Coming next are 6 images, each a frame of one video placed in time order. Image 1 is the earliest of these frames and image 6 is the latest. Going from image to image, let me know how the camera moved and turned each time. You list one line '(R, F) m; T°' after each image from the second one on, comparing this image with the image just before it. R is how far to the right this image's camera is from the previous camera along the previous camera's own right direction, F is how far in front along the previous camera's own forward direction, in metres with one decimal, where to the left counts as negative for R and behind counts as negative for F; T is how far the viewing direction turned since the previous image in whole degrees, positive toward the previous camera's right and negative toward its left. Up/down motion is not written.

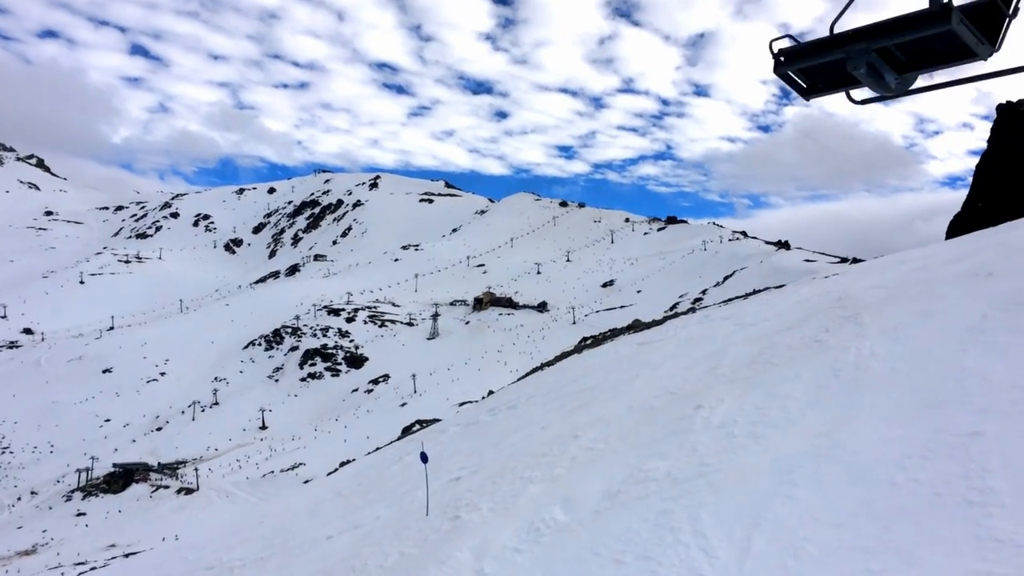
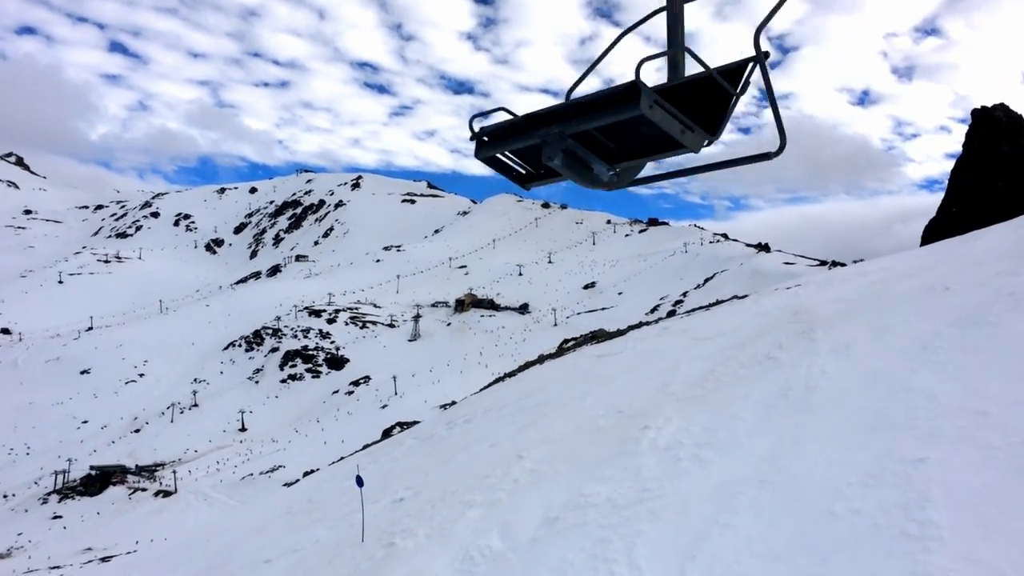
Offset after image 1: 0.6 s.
(+0.7, +0.2) m; +1°
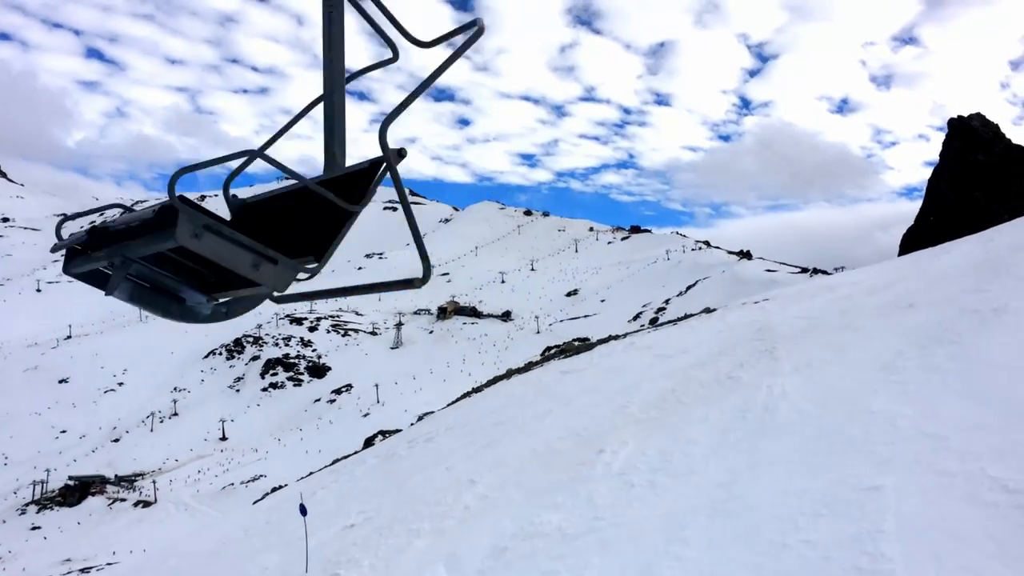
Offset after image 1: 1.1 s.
(+0.6, +0.2) m; +1°
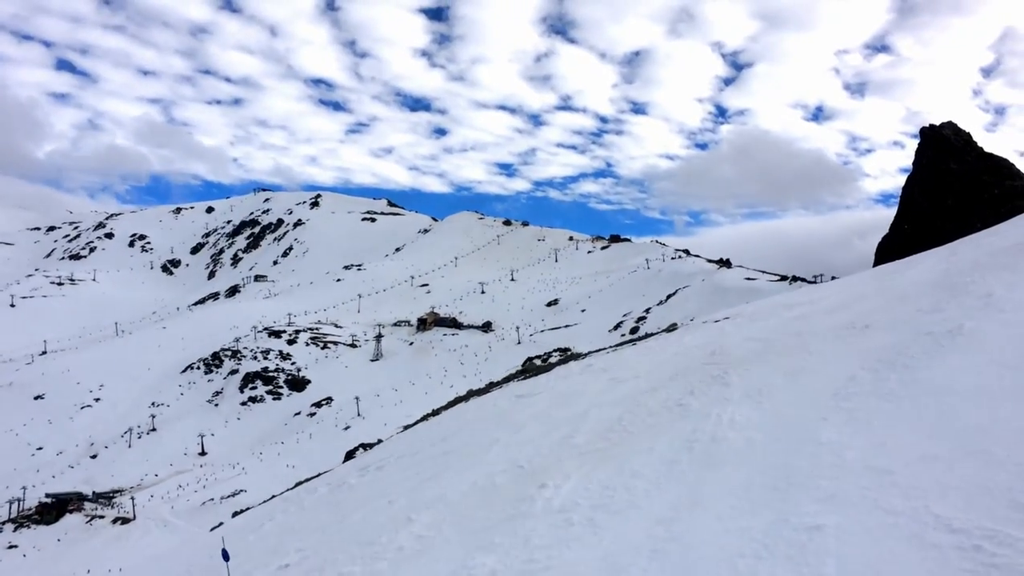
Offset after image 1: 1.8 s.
(+0.7, +0.3) m; +1°
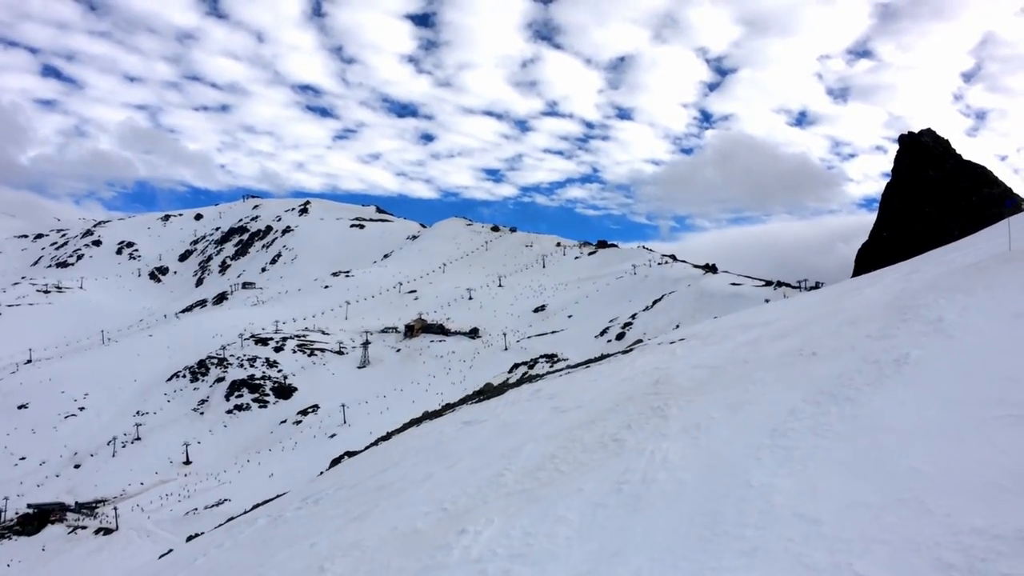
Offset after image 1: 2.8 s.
(+0.1, 0.0) m; +1°
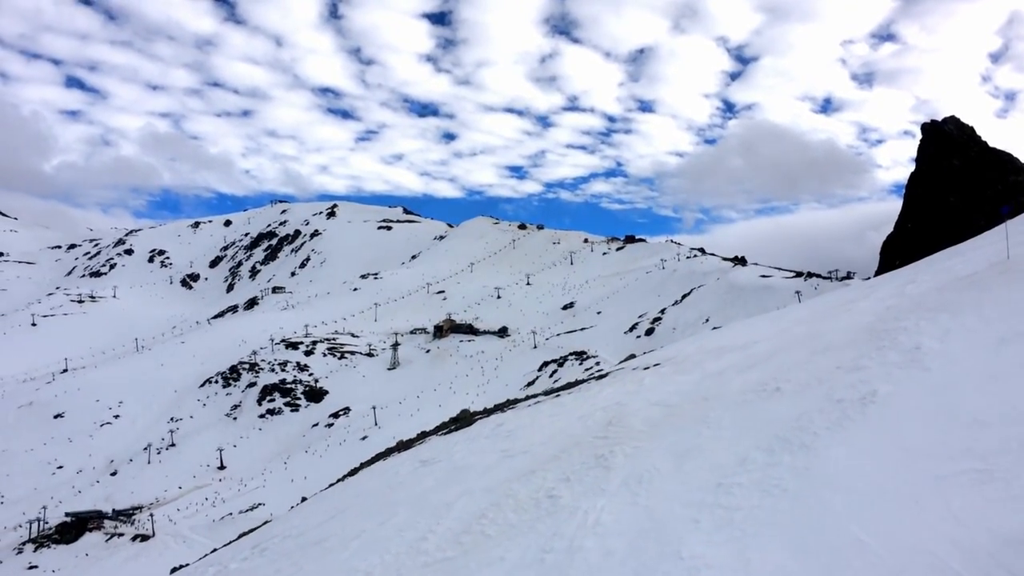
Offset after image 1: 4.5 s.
(+0.3, 0.0) m; -3°
